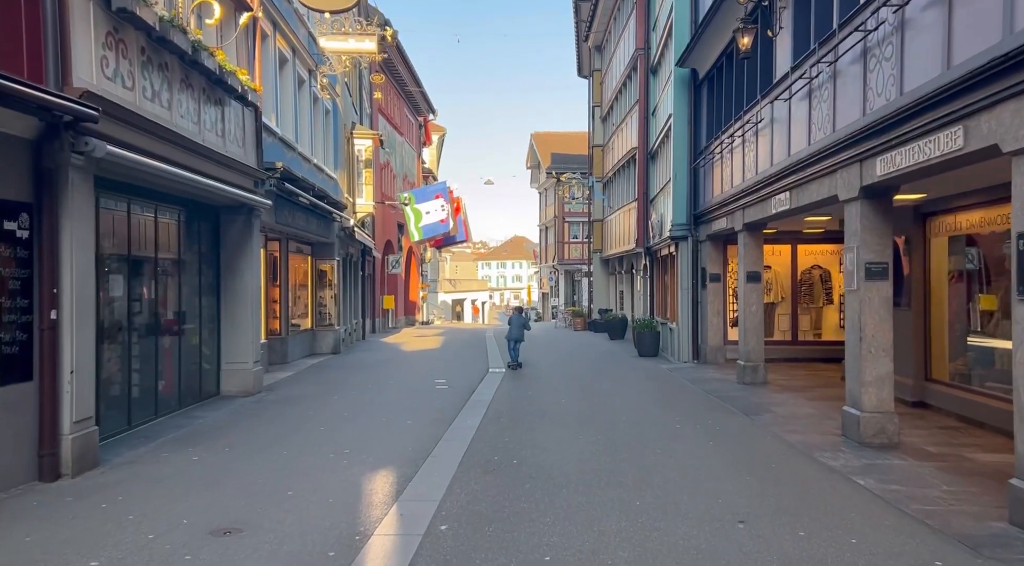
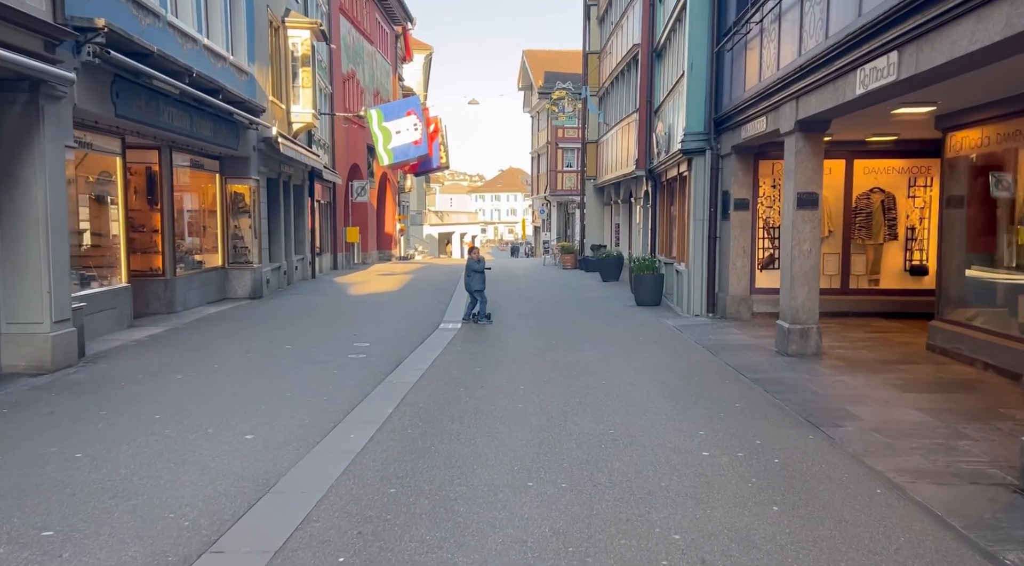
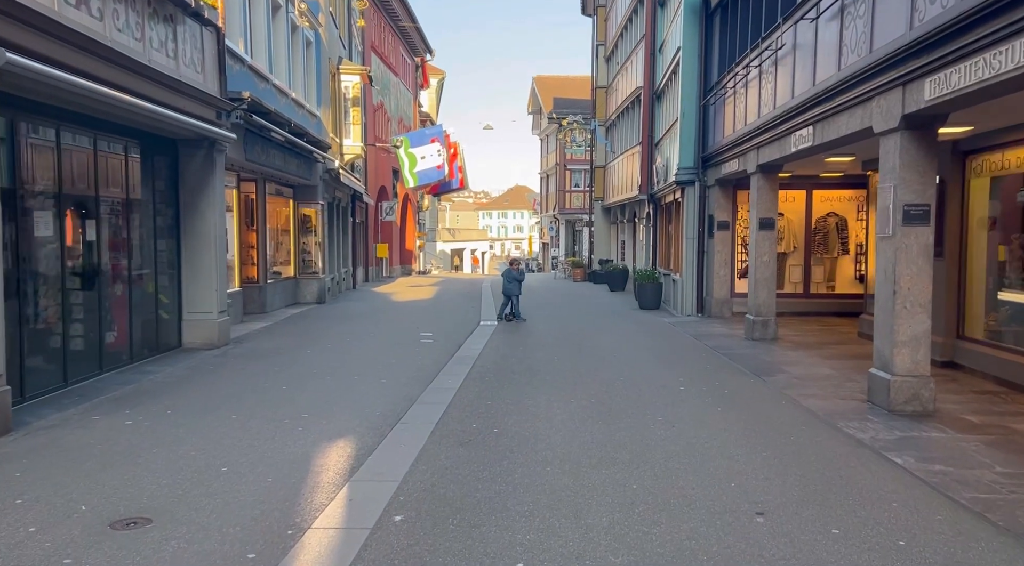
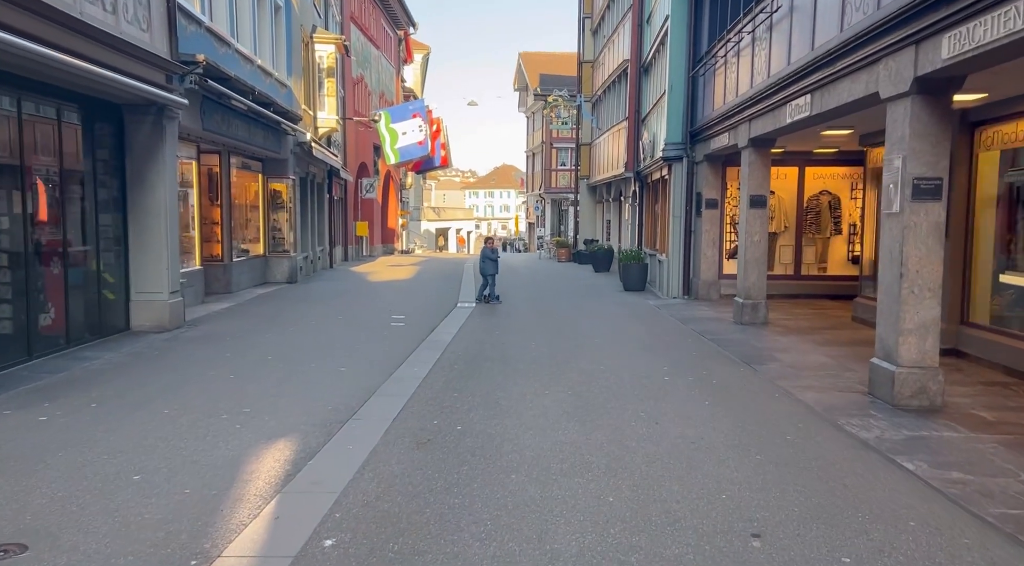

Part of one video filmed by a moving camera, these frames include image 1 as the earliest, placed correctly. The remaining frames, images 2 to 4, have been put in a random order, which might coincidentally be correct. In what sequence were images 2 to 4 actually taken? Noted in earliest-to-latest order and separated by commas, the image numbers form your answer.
3, 4, 2
